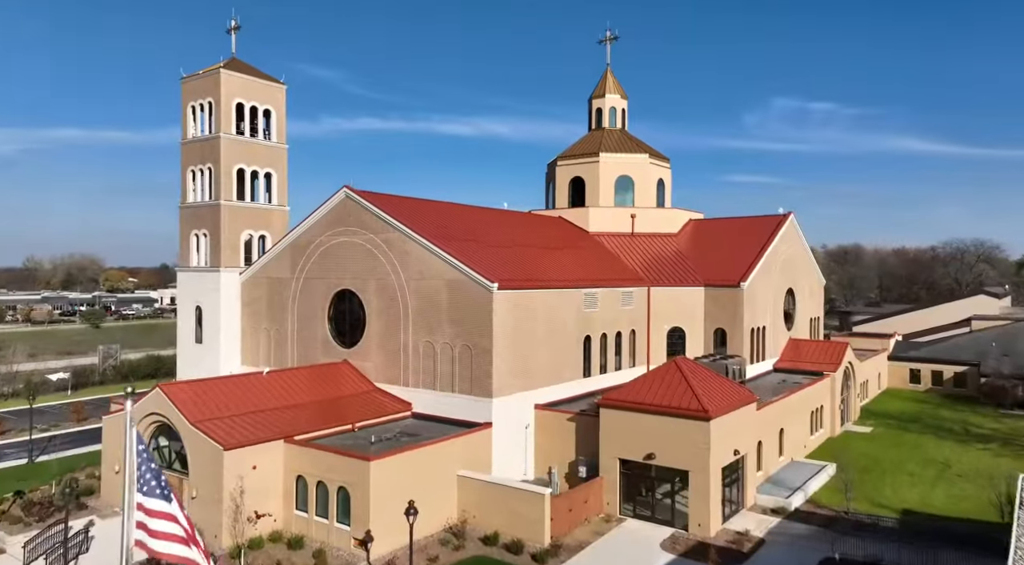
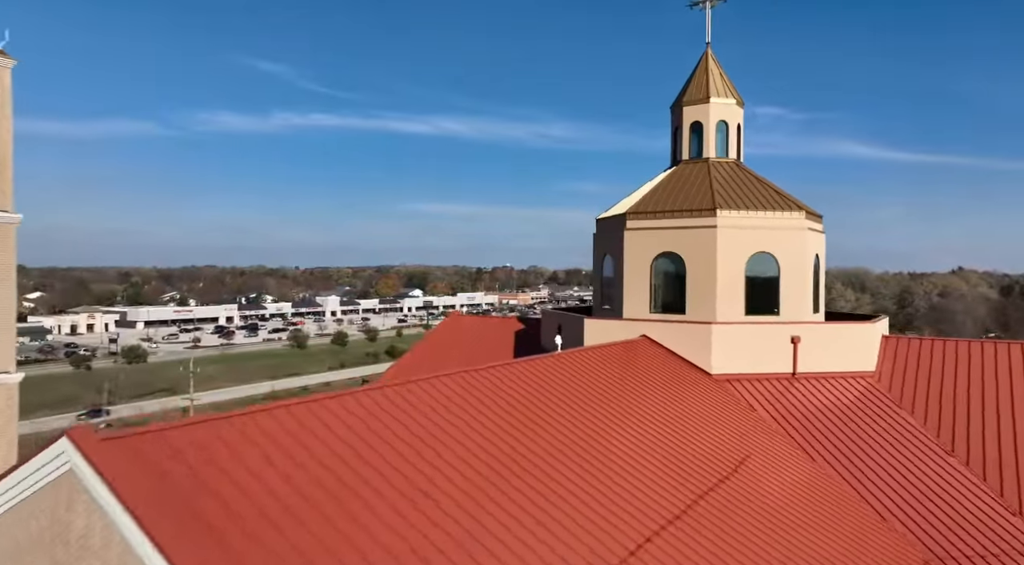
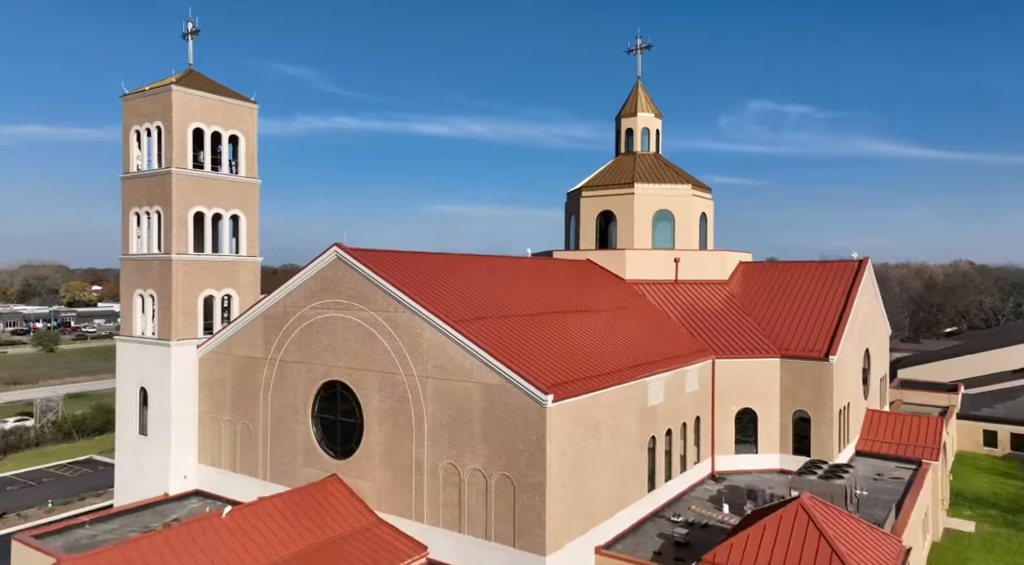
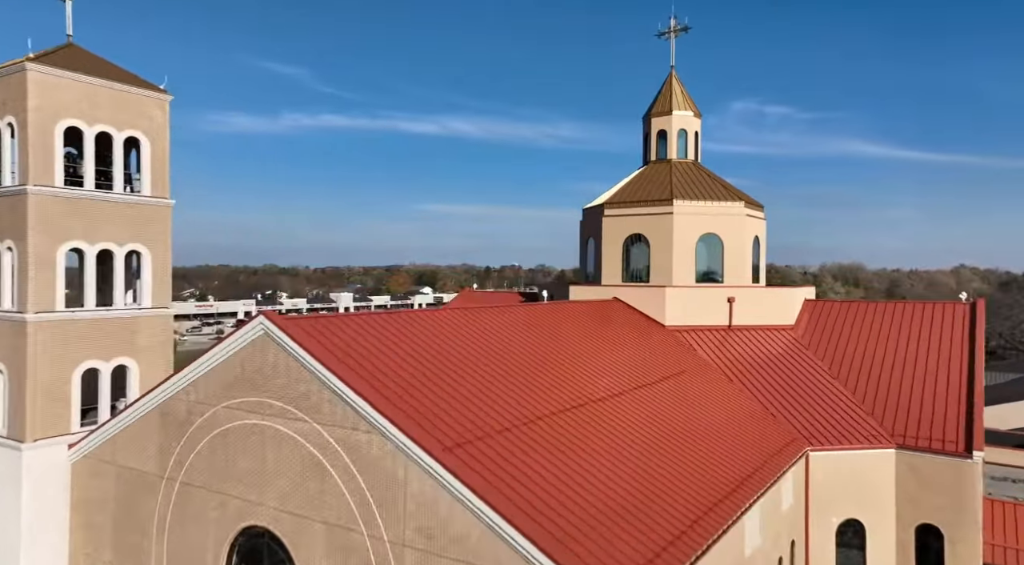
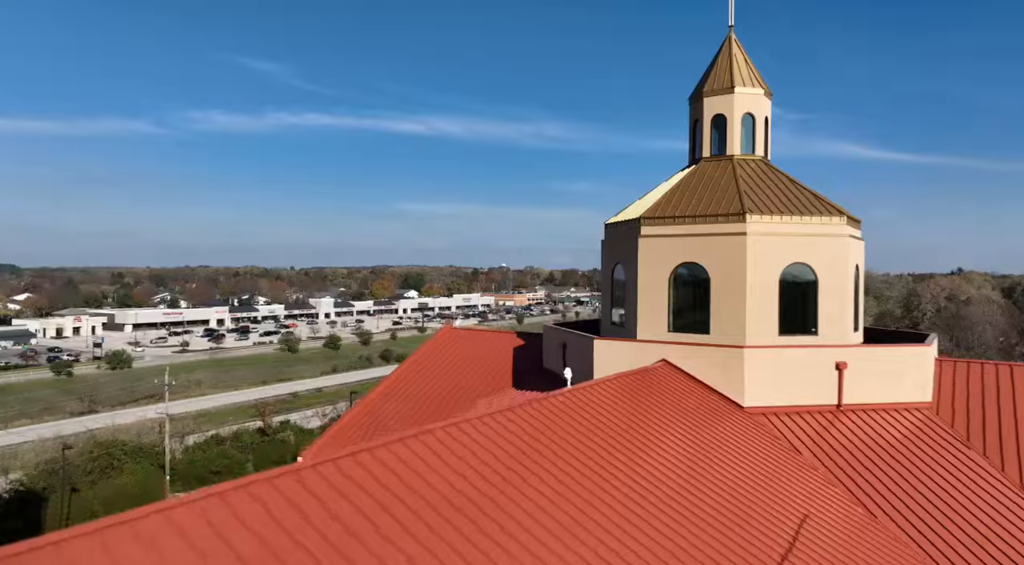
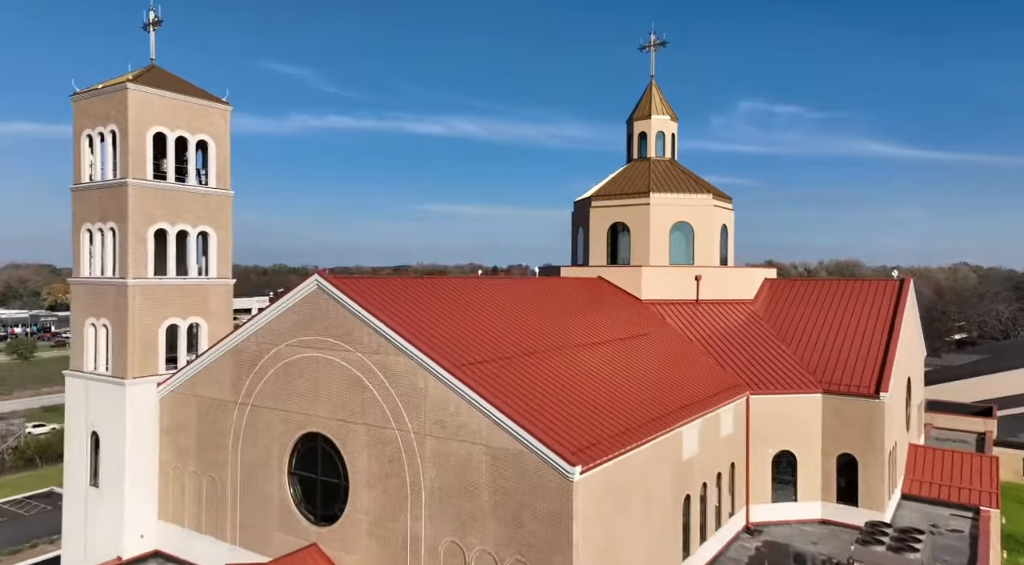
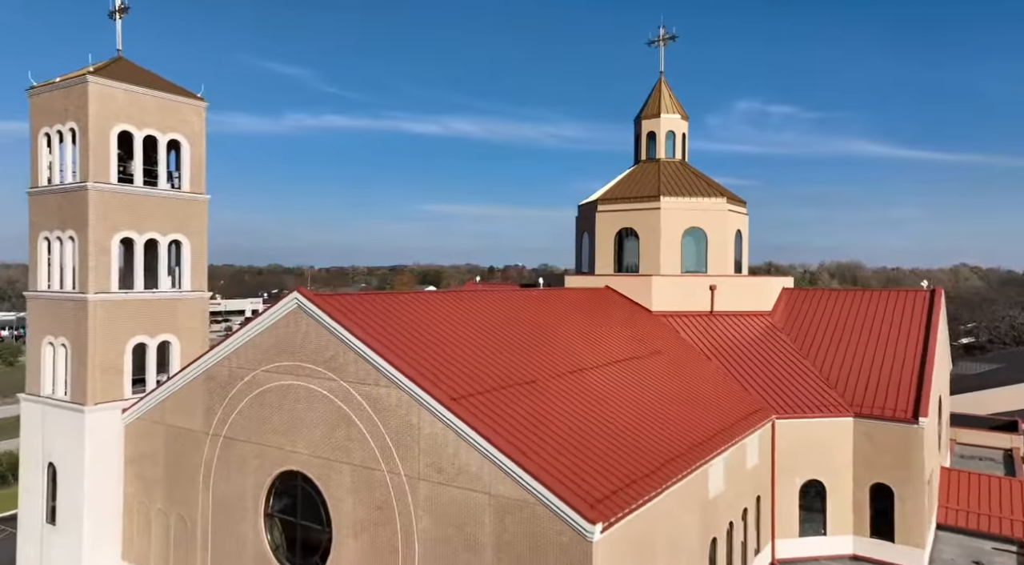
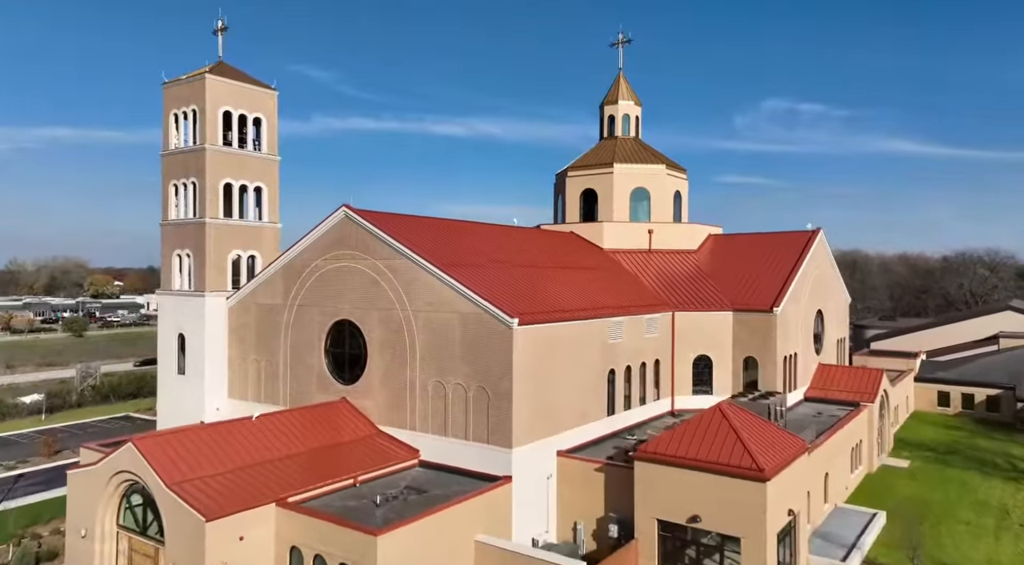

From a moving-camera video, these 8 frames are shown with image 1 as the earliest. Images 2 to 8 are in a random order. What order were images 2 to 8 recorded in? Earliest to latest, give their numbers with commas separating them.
8, 3, 6, 7, 4, 2, 5
